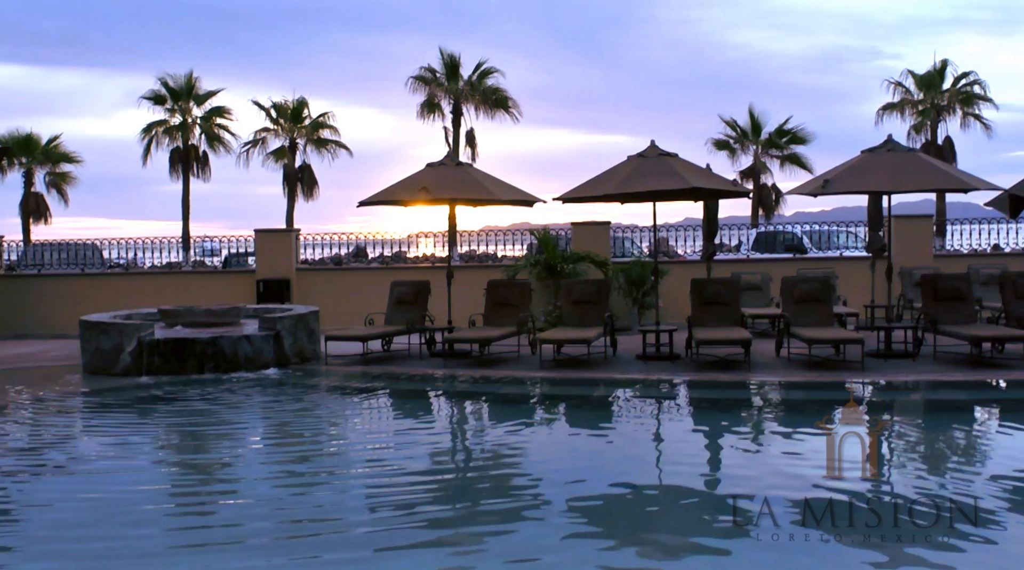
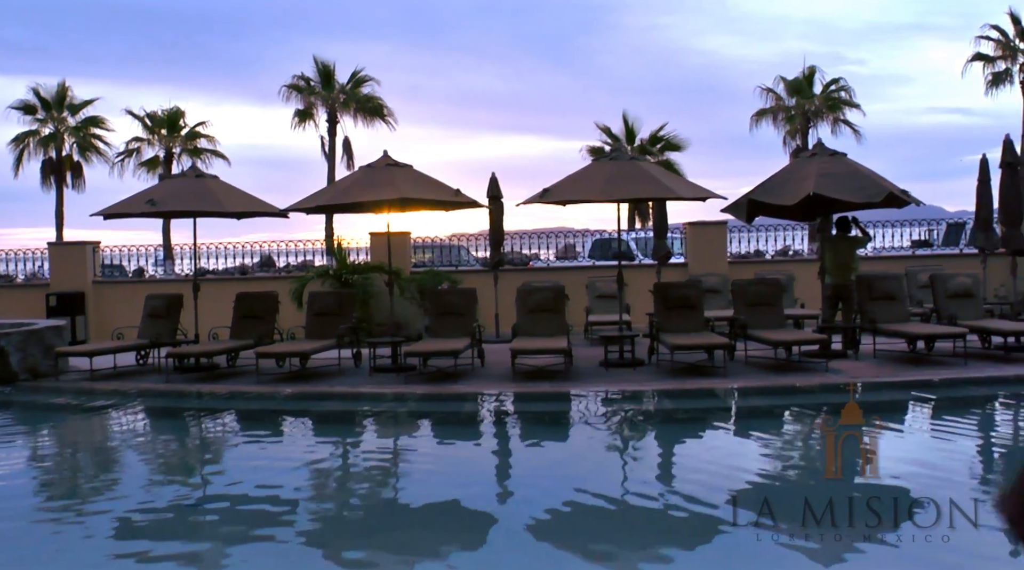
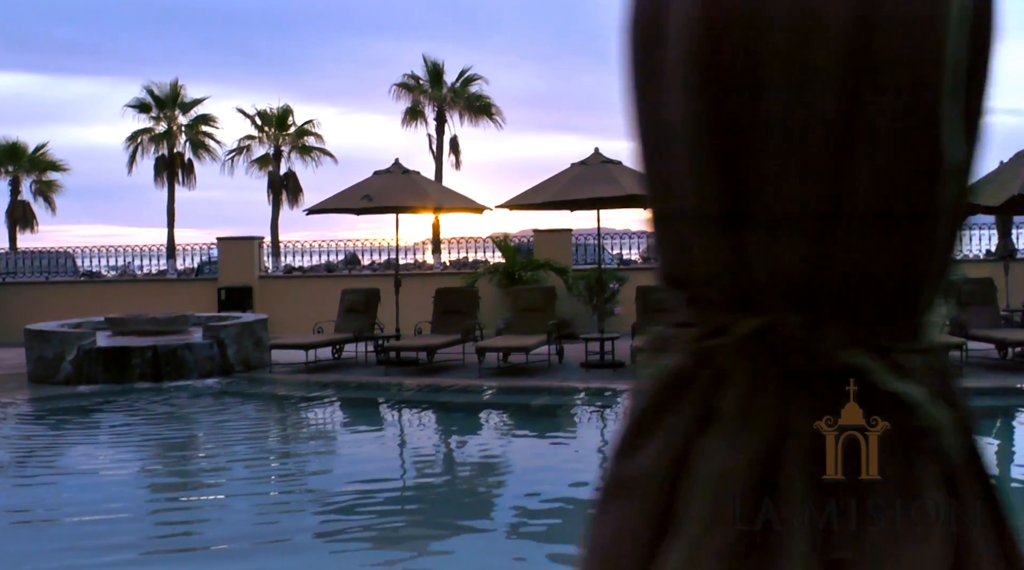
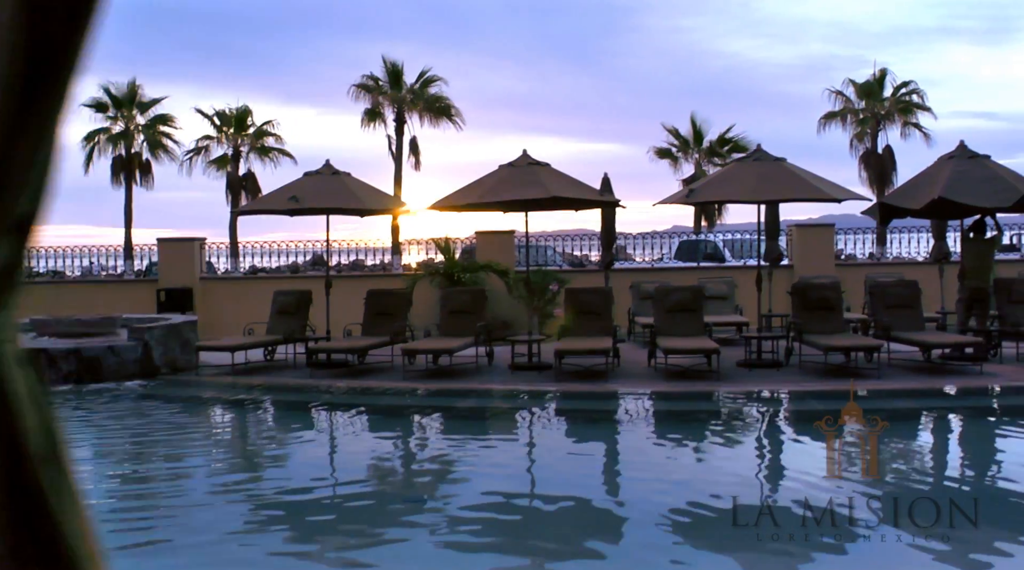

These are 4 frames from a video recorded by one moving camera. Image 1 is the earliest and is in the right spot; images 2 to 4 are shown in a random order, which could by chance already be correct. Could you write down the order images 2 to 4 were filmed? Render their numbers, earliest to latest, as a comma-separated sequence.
3, 4, 2
